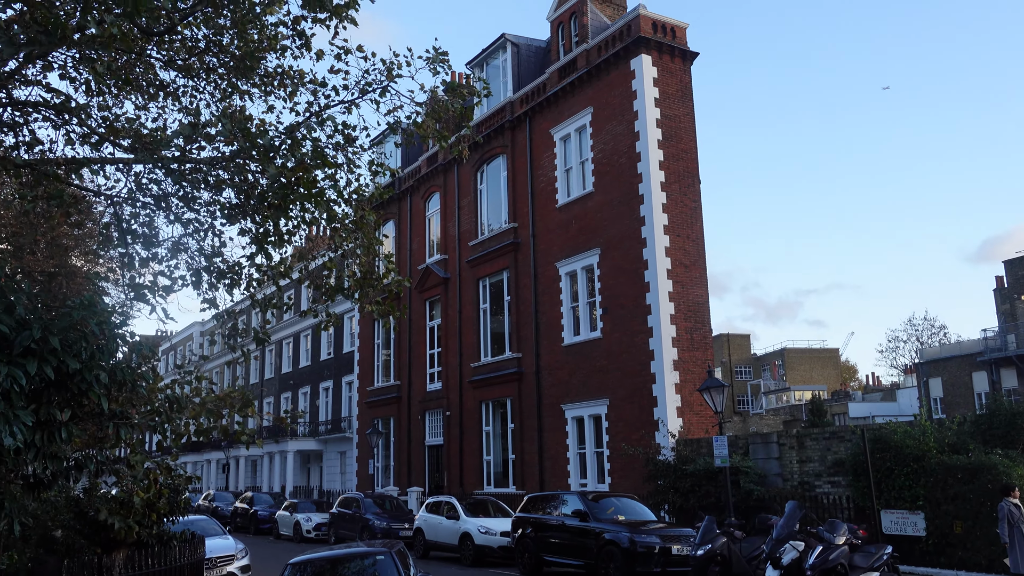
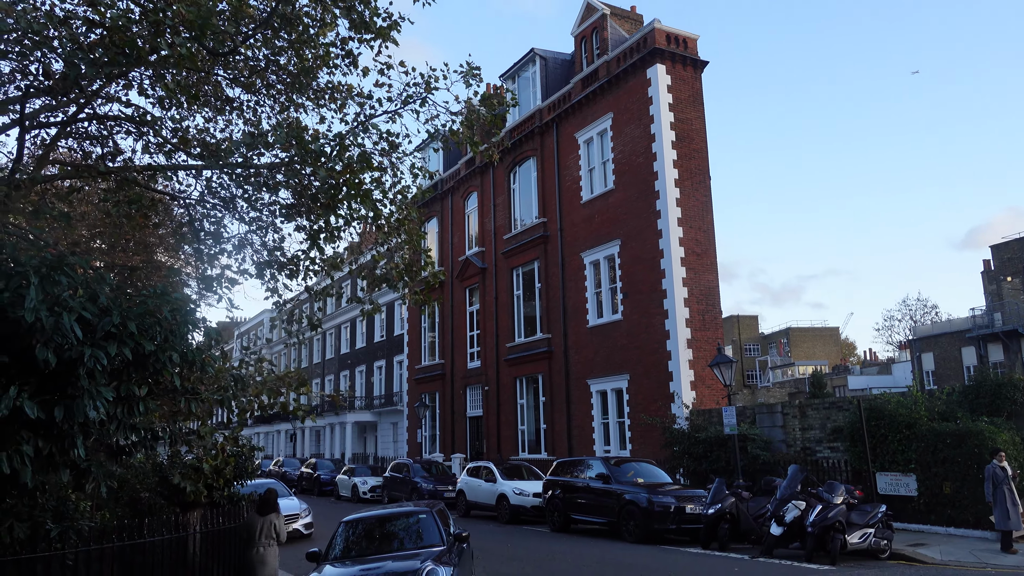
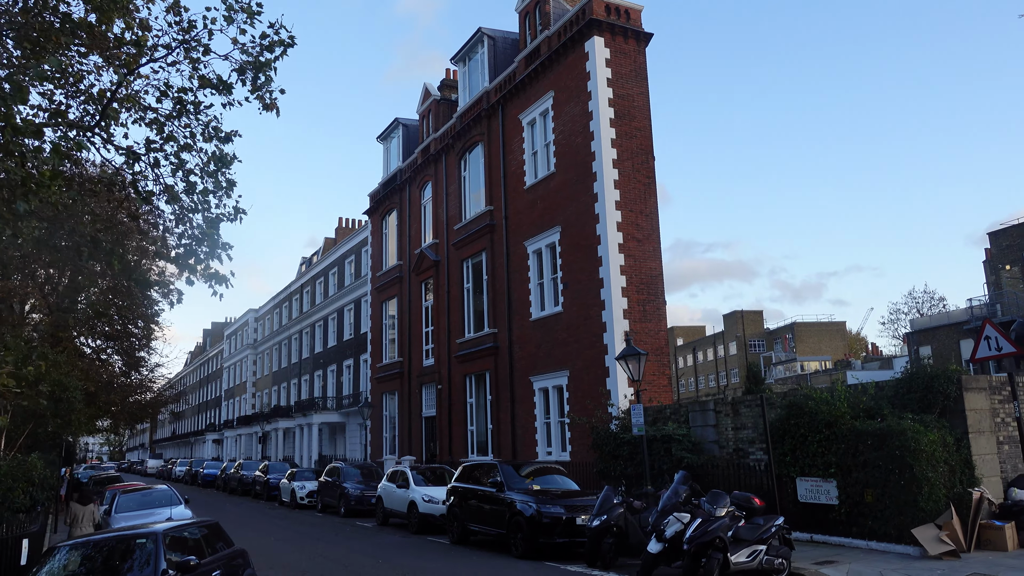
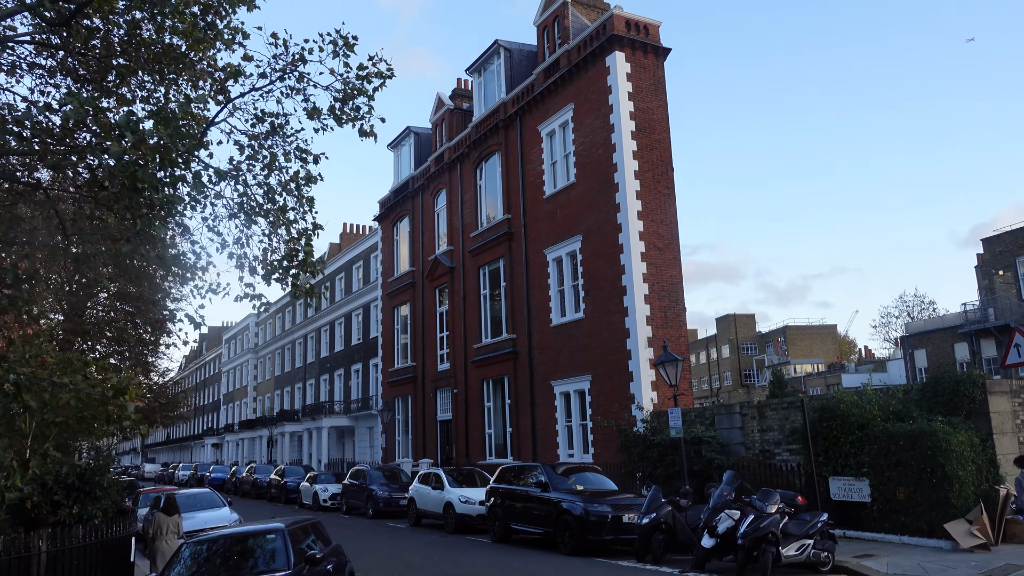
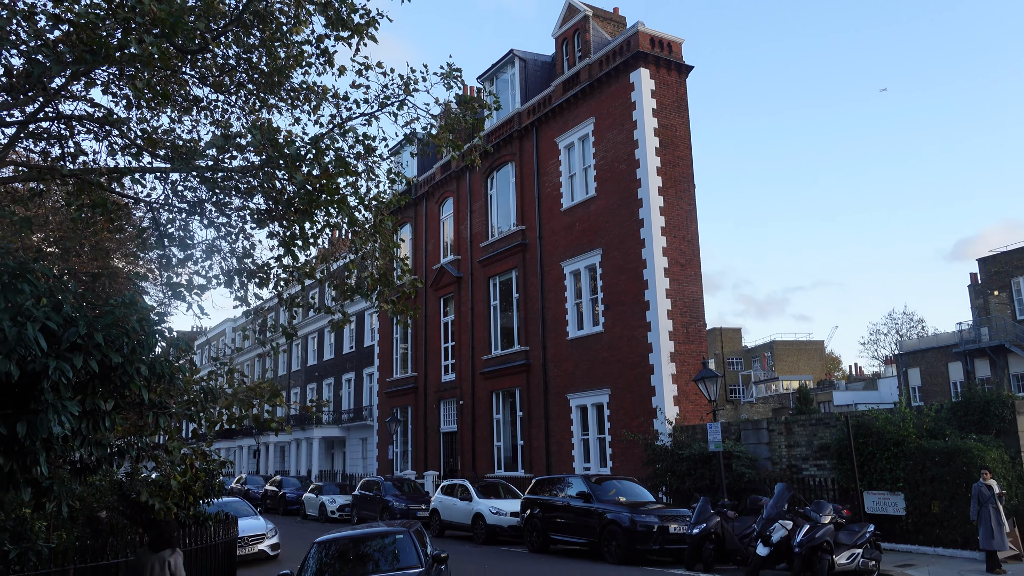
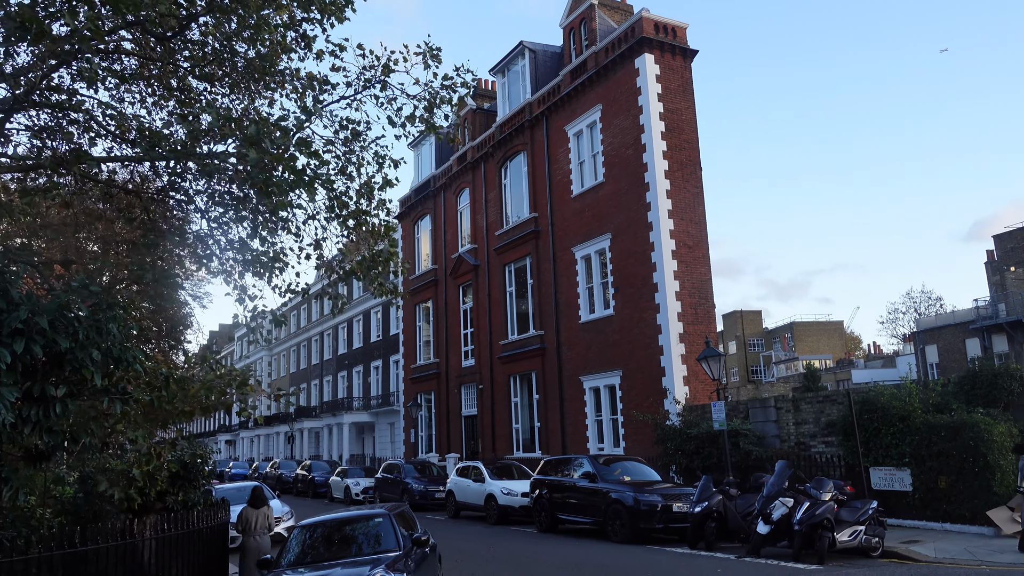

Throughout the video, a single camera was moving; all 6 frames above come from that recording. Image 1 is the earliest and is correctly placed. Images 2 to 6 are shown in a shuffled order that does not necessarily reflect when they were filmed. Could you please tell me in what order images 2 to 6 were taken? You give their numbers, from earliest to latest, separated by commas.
5, 2, 6, 4, 3
